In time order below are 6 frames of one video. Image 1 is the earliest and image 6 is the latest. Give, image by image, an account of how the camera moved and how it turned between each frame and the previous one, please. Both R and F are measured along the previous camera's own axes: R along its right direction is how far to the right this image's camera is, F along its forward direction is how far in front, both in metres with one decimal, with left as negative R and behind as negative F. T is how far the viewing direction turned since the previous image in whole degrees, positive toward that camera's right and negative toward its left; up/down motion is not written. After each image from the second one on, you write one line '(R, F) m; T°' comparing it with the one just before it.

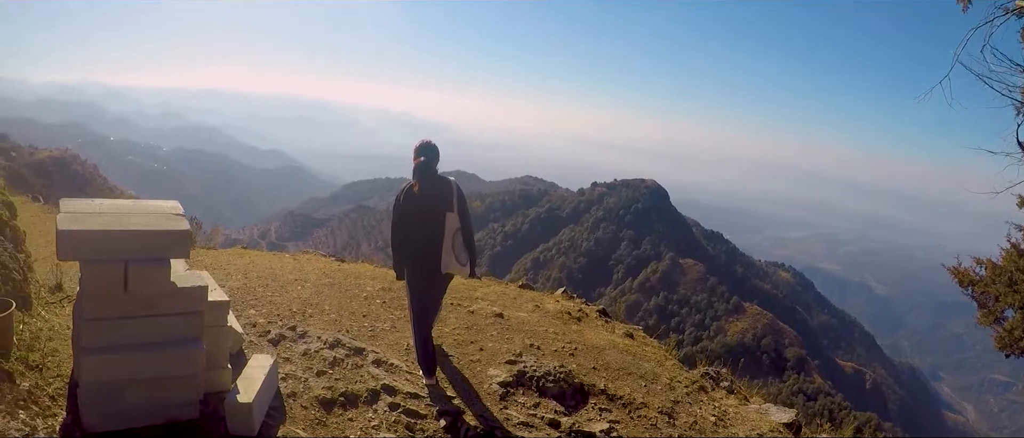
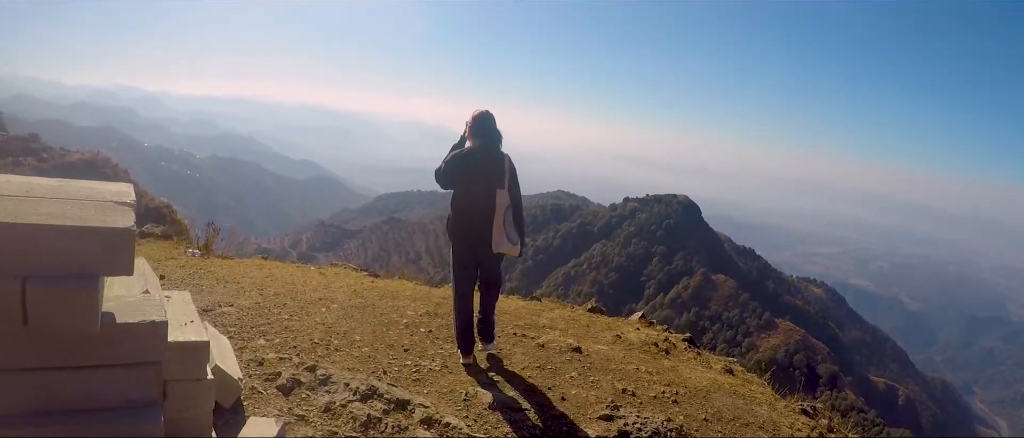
(-0.4, +1.1) m; -3°
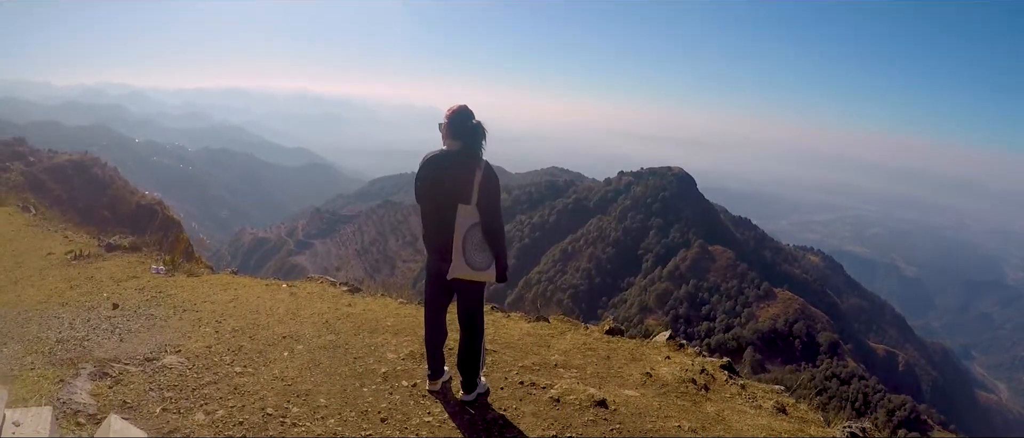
(0.0, +0.9) m; 0°
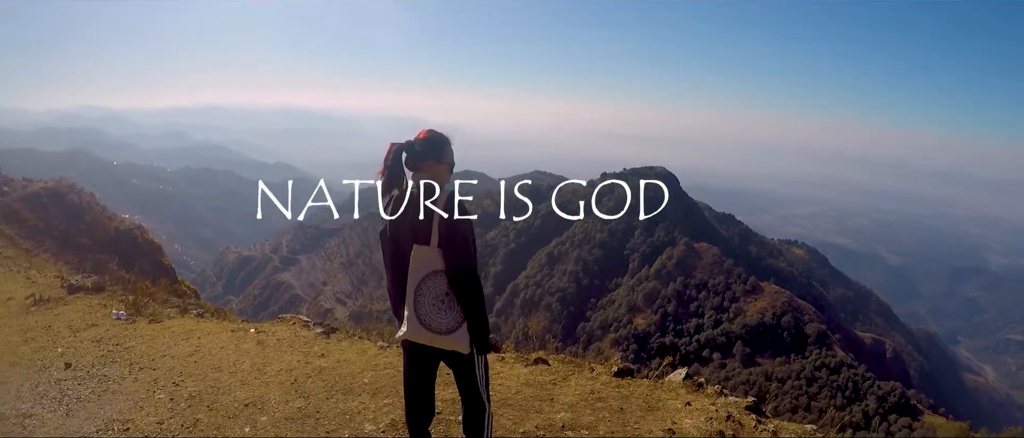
(0.0, +0.5) m; +1°
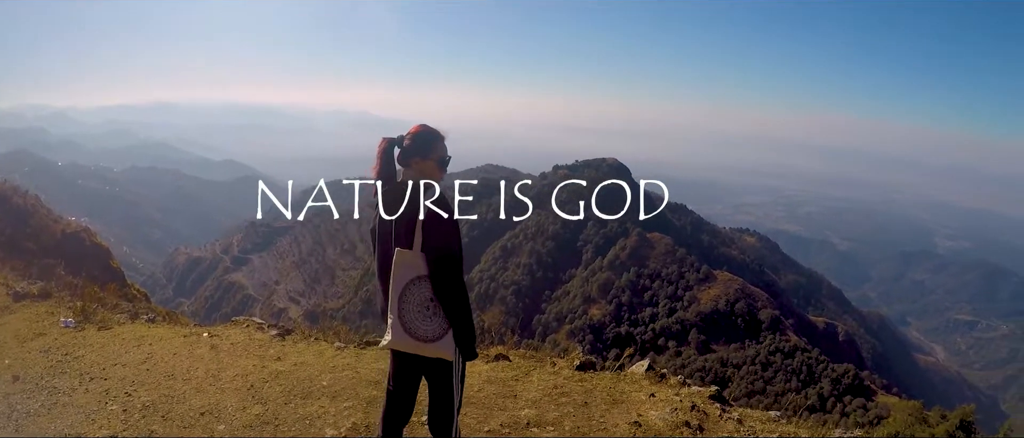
(0.0, 0.0) m; +4°
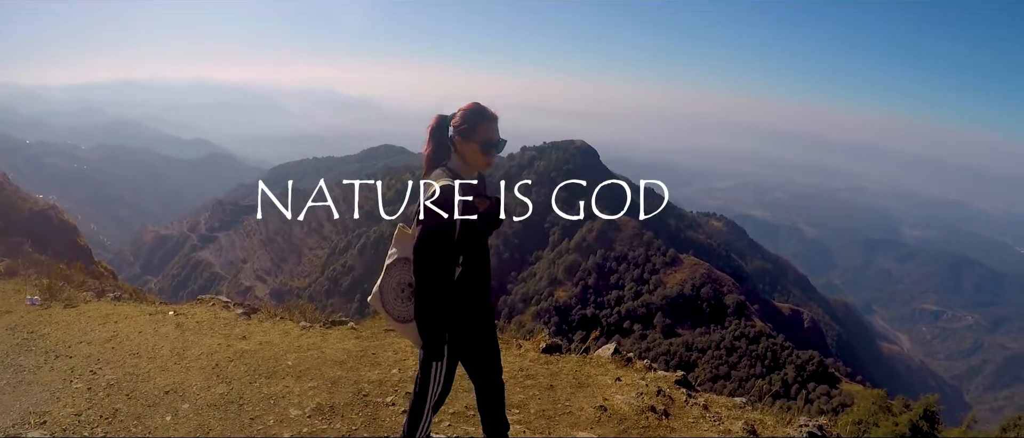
(+0.1, 0.0) m; +2°
